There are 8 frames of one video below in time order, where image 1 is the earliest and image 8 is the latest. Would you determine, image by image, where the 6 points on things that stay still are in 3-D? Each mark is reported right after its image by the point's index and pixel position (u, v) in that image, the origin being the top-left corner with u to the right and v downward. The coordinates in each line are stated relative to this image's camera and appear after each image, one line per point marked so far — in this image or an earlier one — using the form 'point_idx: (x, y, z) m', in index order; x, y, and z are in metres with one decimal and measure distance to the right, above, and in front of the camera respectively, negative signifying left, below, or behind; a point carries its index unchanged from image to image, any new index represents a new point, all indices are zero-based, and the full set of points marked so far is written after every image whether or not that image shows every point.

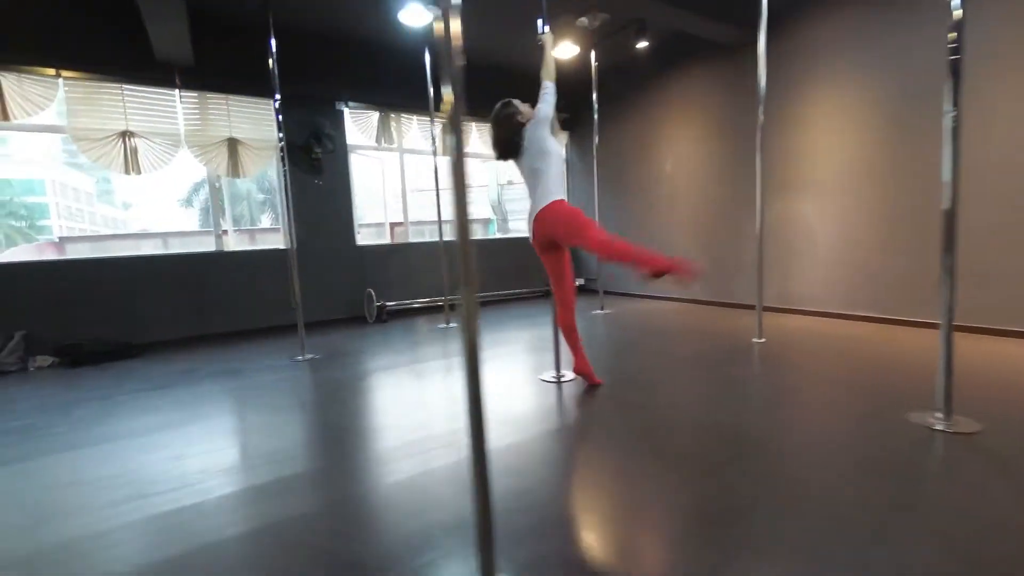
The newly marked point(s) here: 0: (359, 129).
0: (-1.7, +1.8, +5.1) m
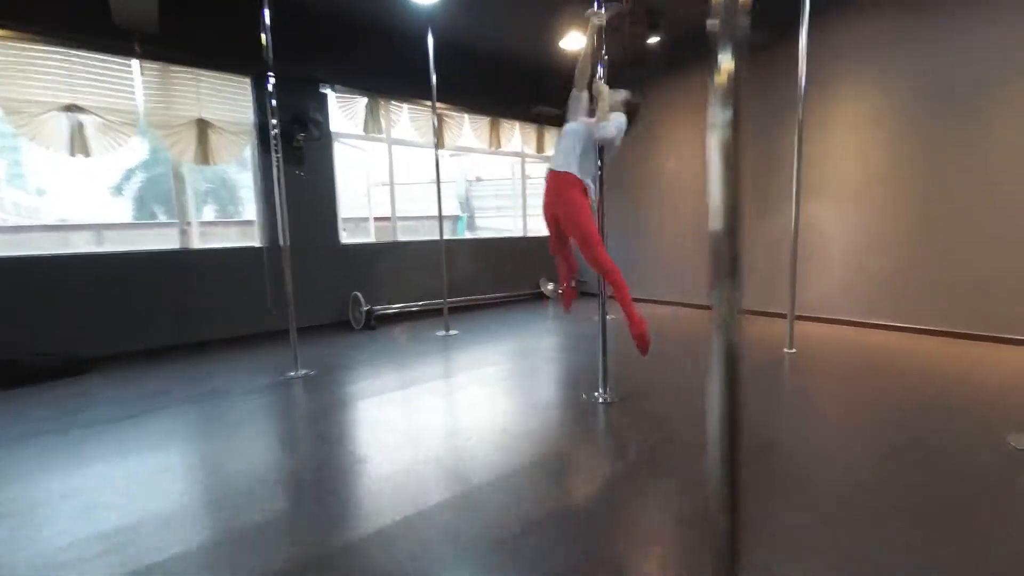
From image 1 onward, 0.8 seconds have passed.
0: (-1.7, +1.7, +4.6) m
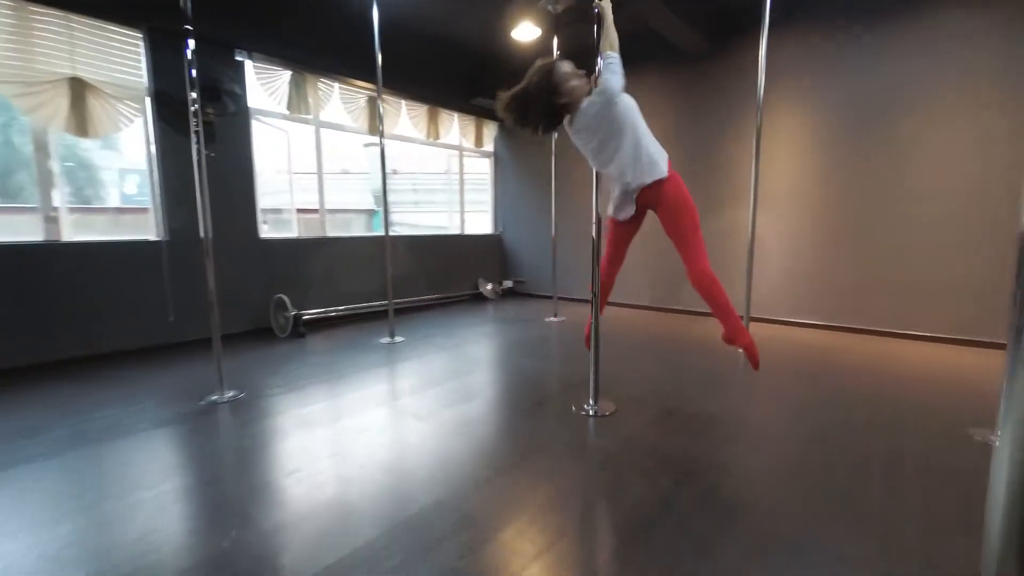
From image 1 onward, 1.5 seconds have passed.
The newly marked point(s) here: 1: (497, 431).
0: (-2.1, +1.7, +4.0) m
1: (0.0, -0.7, +2.3) m
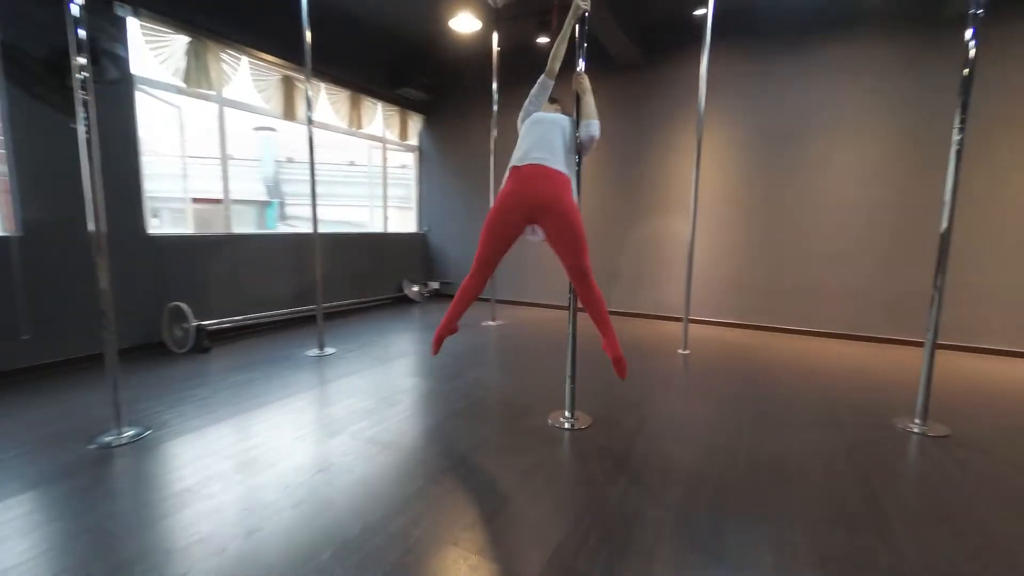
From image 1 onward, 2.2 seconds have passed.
0: (-2.6, +1.7, +3.3) m
1: (-0.2, -0.8, +2.2) m
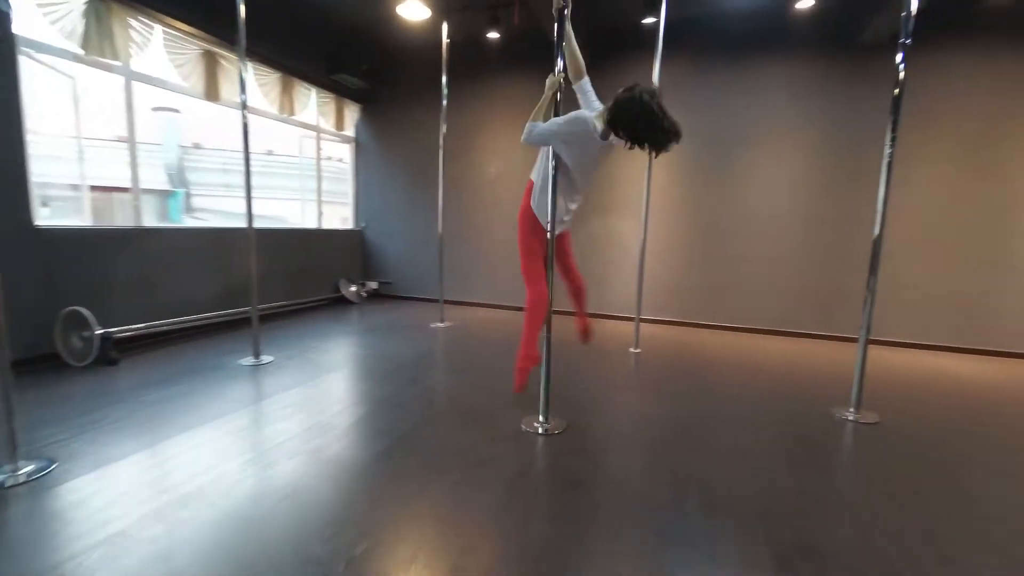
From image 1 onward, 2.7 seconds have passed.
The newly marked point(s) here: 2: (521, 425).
0: (-2.8, +1.7, +2.8) m
1: (-0.3, -0.8, +2.0) m
2: (0.0, -0.7, +2.4) m
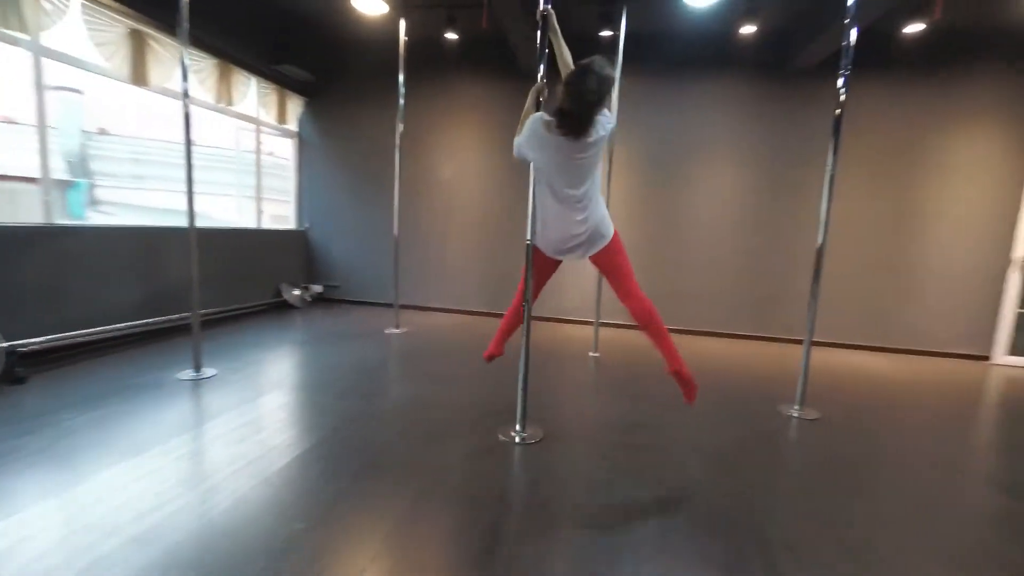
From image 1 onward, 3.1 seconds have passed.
0: (-3.0, +1.6, +2.4) m
1: (-0.3, -0.8, +2.0) m
2: (-0.1, -0.8, +2.4) m
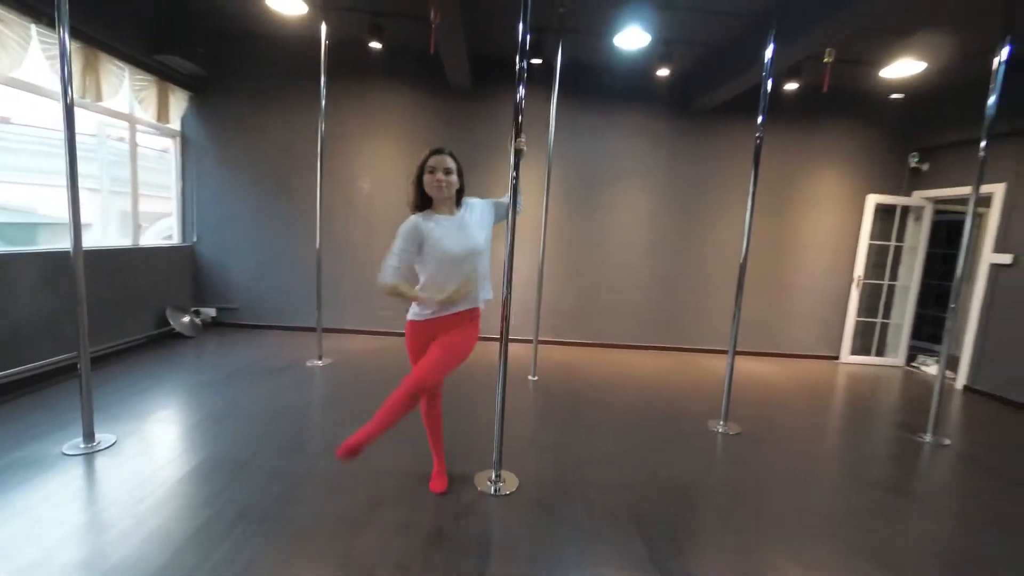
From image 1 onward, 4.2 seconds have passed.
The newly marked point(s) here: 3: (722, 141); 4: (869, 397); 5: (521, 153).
0: (-3.1, +1.3, +1.6) m
1: (-0.4, -1.1, +1.9) m
2: (-0.3, -1.0, +2.4) m
3: (+2.2, +1.5, +4.8) m
4: (+3.3, -1.0, +4.3) m
5: (0.0, +0.6, +2.0) m
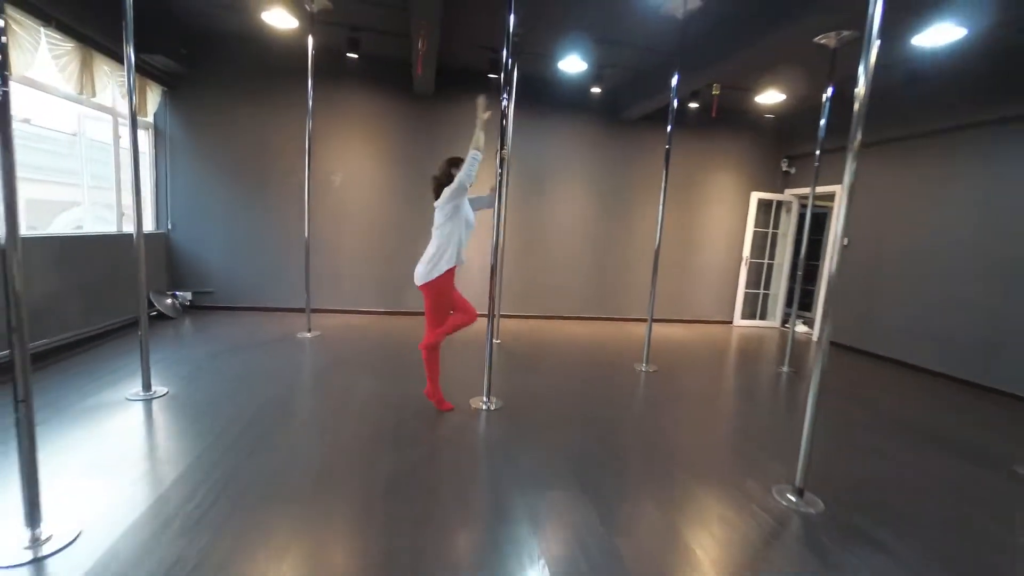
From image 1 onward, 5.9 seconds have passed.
0: (-3.1, +1.5, +1.9) m
1: (-0.4, -0.9, +2.6) m
2: (-0.4, -0.8, +3.1) m
3: (+1.6, +1.8, +5.8) m
4: (+2.9, -0.7, +5.5) m
5: (-0.1, +0.8, +2.8) m
